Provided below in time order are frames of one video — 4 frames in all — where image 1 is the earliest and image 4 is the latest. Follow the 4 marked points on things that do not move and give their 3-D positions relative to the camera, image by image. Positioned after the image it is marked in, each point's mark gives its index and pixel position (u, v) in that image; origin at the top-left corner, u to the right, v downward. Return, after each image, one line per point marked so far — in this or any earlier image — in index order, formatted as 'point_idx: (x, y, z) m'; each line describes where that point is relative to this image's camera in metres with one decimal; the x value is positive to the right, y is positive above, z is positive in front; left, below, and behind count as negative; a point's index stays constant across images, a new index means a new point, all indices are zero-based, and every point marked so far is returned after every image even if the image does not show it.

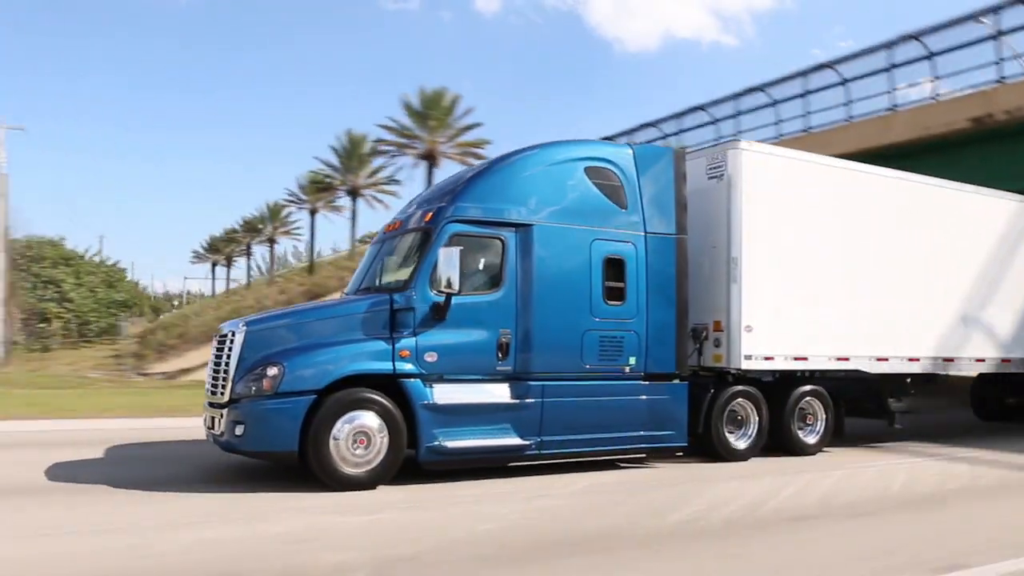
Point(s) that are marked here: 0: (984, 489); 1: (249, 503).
0: (+4.8, -2.1, +9.6) m
1: (-2.2, -1.8, +7.7) m
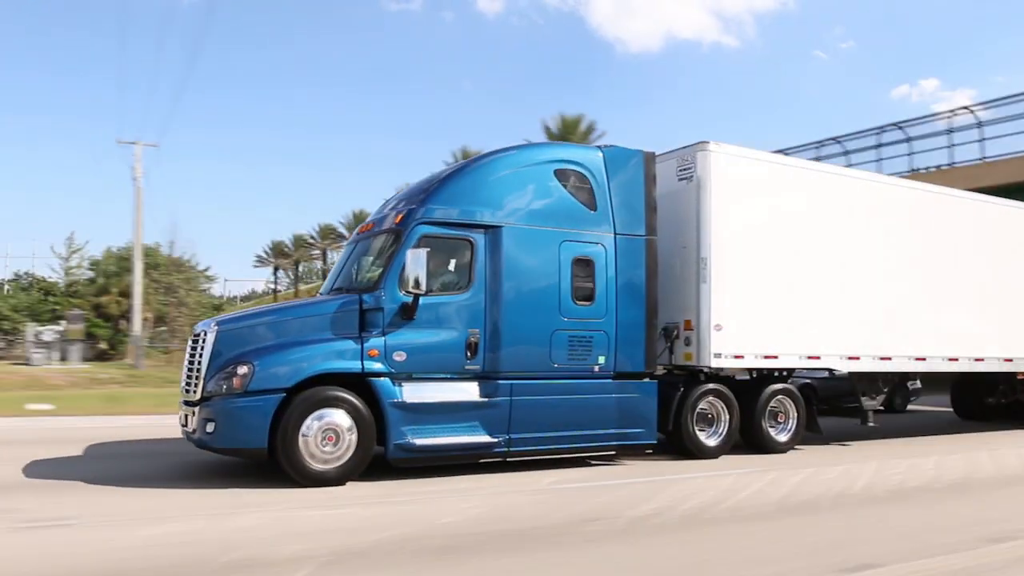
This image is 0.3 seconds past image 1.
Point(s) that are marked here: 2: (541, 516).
0: (+4.5, -2.1, +9.8) m
1: (-2.5, -1.8, +7.9) m
2: (+0.2, -1.8, +7.4) m
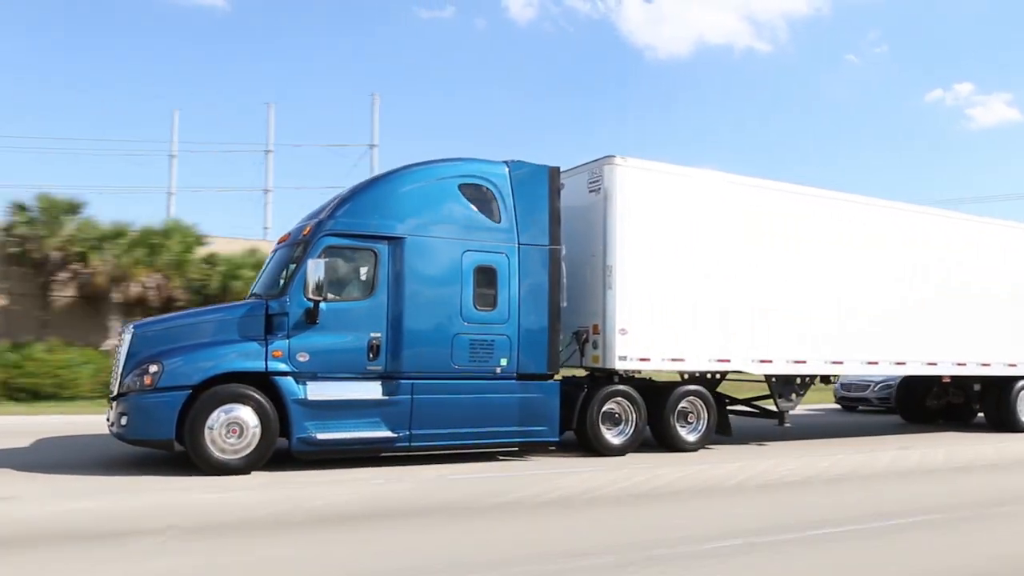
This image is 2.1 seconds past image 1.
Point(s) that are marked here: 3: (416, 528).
0: (+3.5, -2.2, +10.4) m
1: (-3.6, -1.8, +8.7) m
2: (-0.9, -1.9, +8.2) m
3: (-0.8, -1.9, +7.5) m
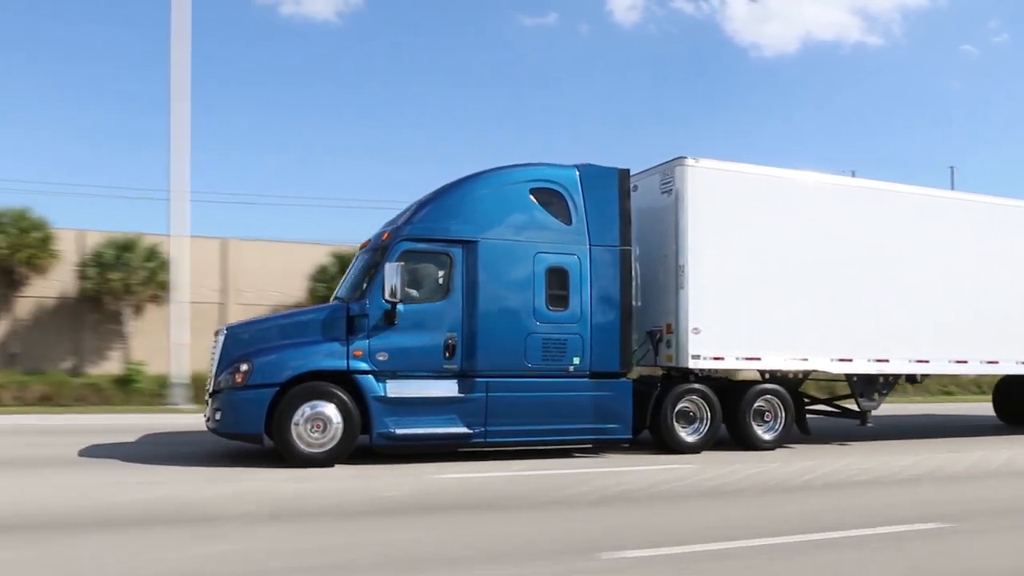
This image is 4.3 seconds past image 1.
0: (+4.3, -2.1, +10.3) m
1: (-2.9, -1.9, +9.4) m
2: (-0.3, -1.9, +8.5) m
3: (-0.3, -1.9, +7.9) m
